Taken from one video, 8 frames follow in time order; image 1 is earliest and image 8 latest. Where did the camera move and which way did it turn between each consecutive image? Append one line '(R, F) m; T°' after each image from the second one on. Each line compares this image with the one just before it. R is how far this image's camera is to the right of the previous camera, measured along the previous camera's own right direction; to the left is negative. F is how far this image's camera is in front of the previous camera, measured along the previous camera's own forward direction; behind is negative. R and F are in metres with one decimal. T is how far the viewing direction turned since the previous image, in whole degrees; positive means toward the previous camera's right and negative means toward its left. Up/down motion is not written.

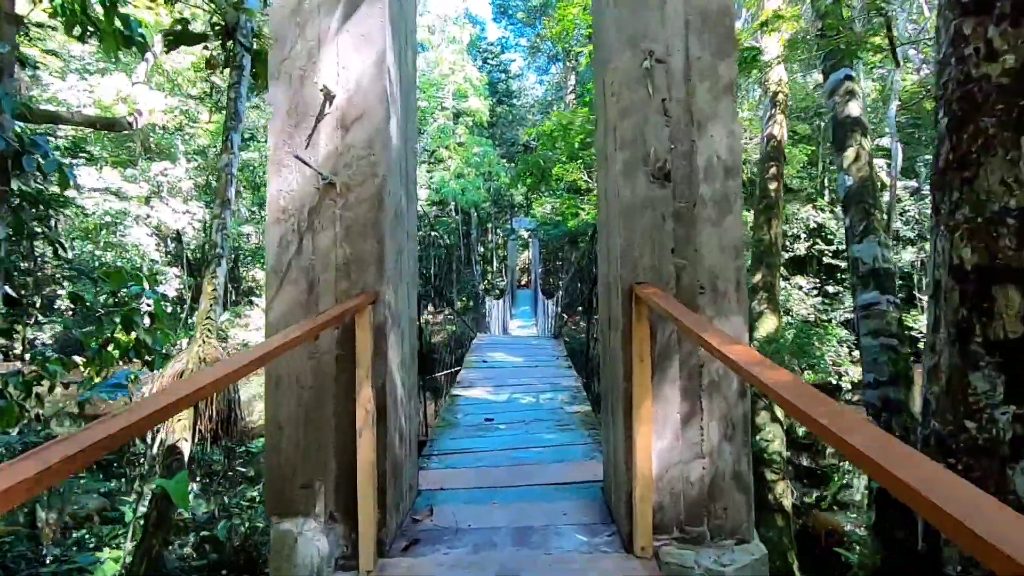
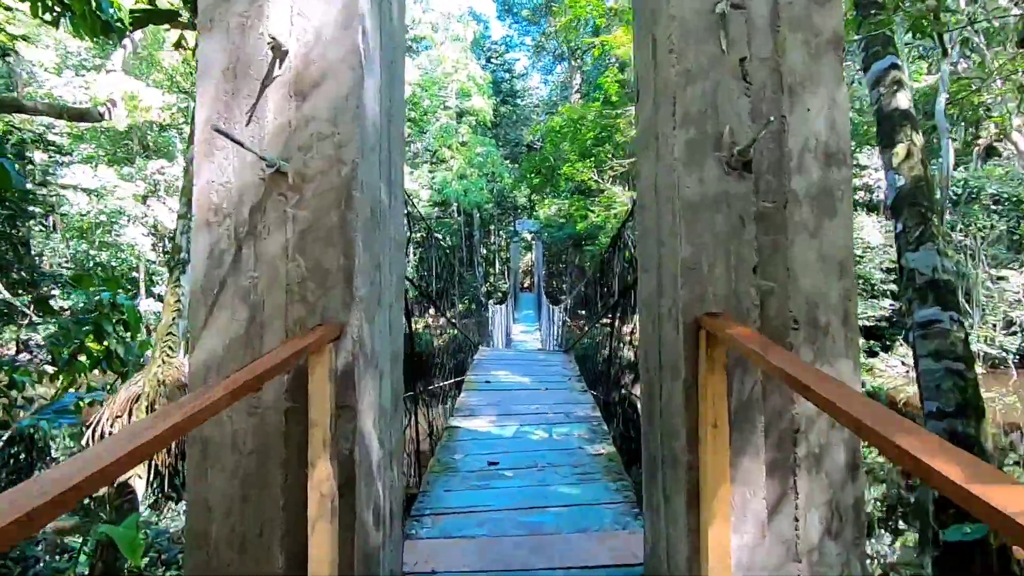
(0.0, +0.2) m; 0°
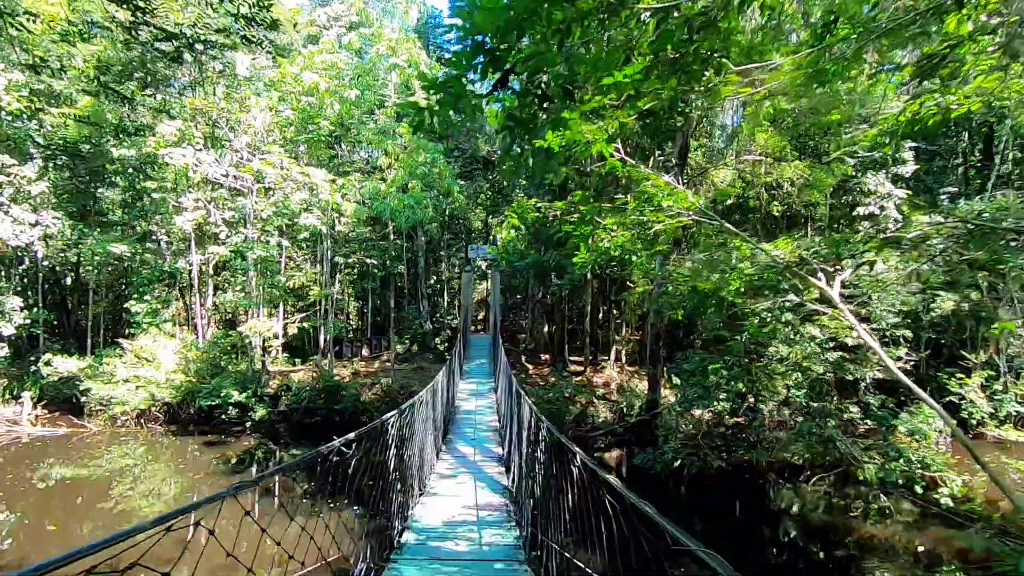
(+0.1, +1.5) m; +5°
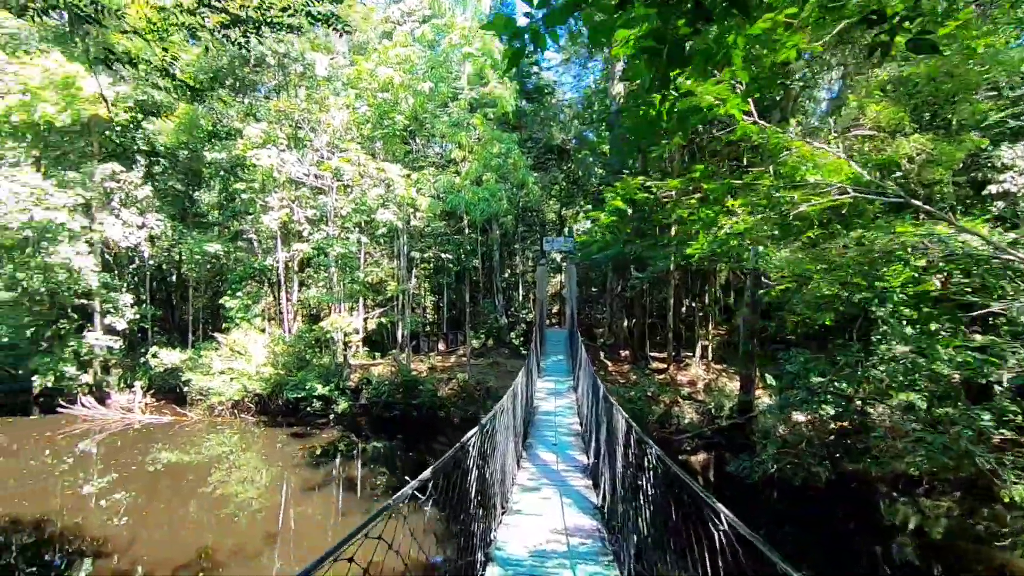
(-0.1, +0.2) m; -7°
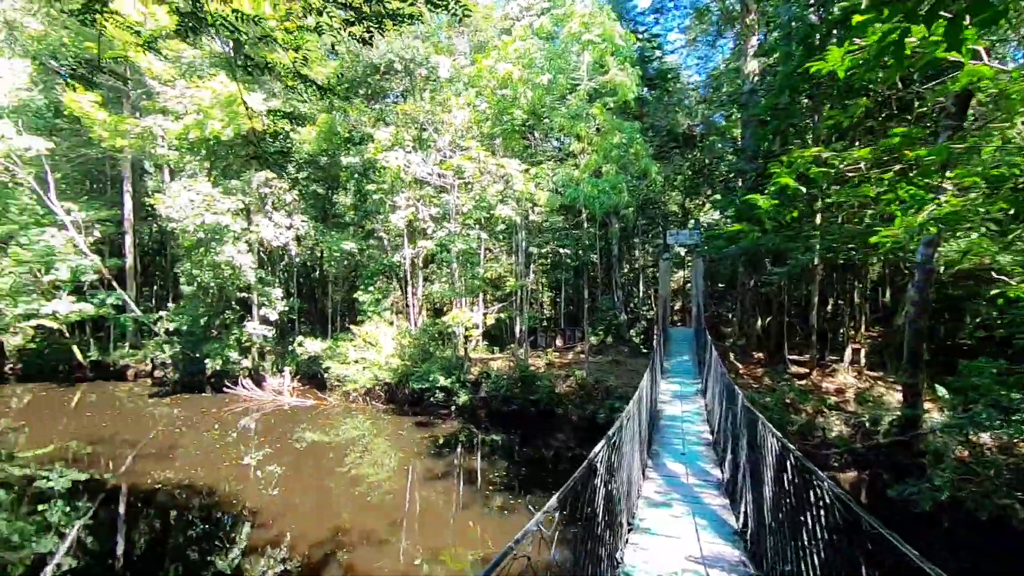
(0.0, +0.1) m; -12°
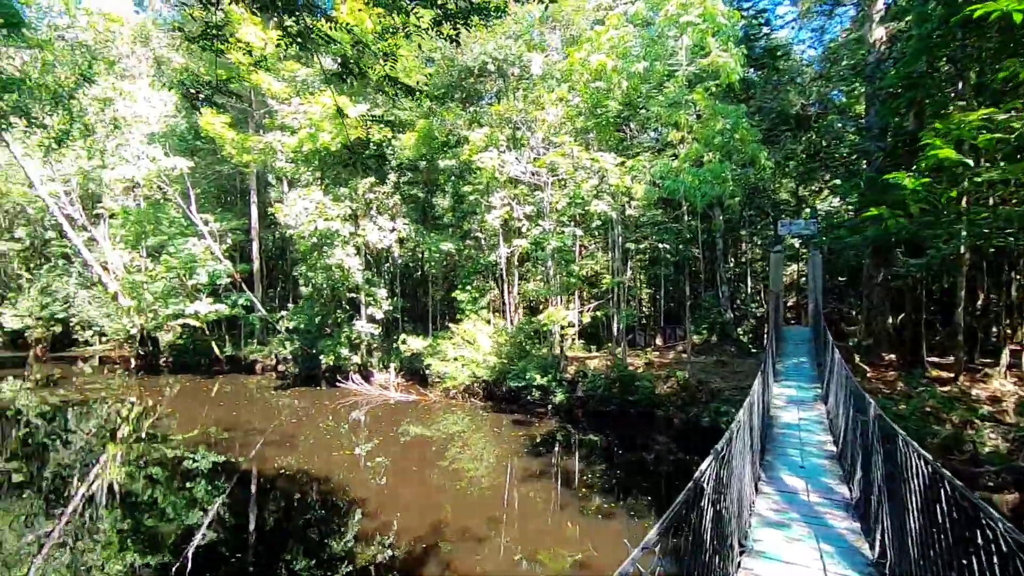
(0.0, +0.1) m; -10°
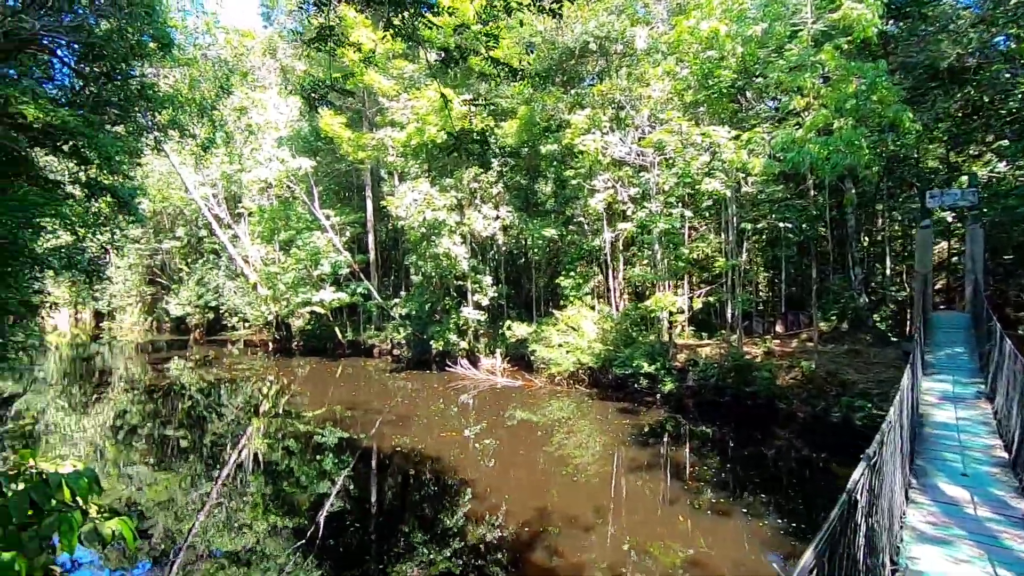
(0.0, +0.1) m; -11°
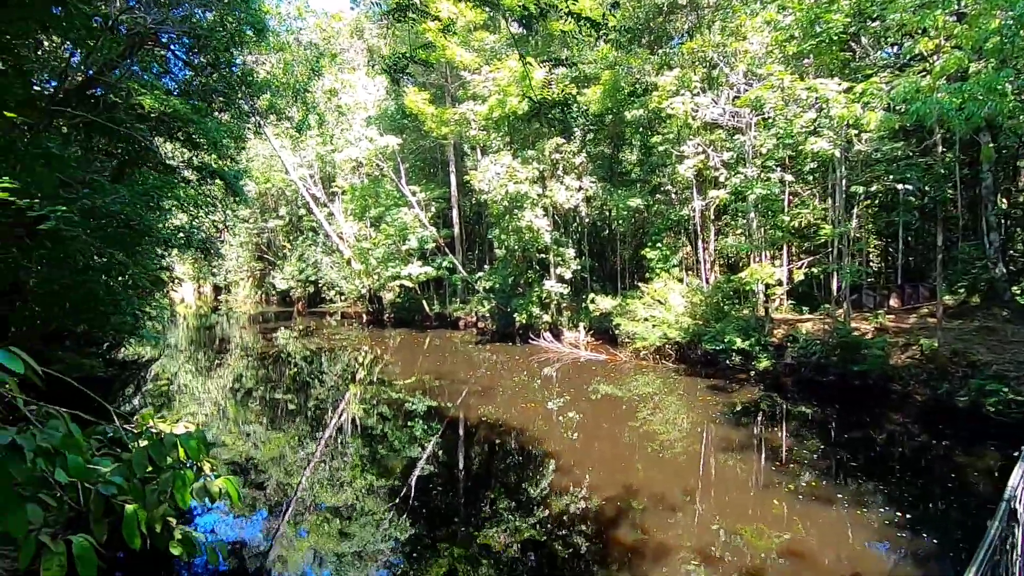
(0.0, +0.1) m; -8°
